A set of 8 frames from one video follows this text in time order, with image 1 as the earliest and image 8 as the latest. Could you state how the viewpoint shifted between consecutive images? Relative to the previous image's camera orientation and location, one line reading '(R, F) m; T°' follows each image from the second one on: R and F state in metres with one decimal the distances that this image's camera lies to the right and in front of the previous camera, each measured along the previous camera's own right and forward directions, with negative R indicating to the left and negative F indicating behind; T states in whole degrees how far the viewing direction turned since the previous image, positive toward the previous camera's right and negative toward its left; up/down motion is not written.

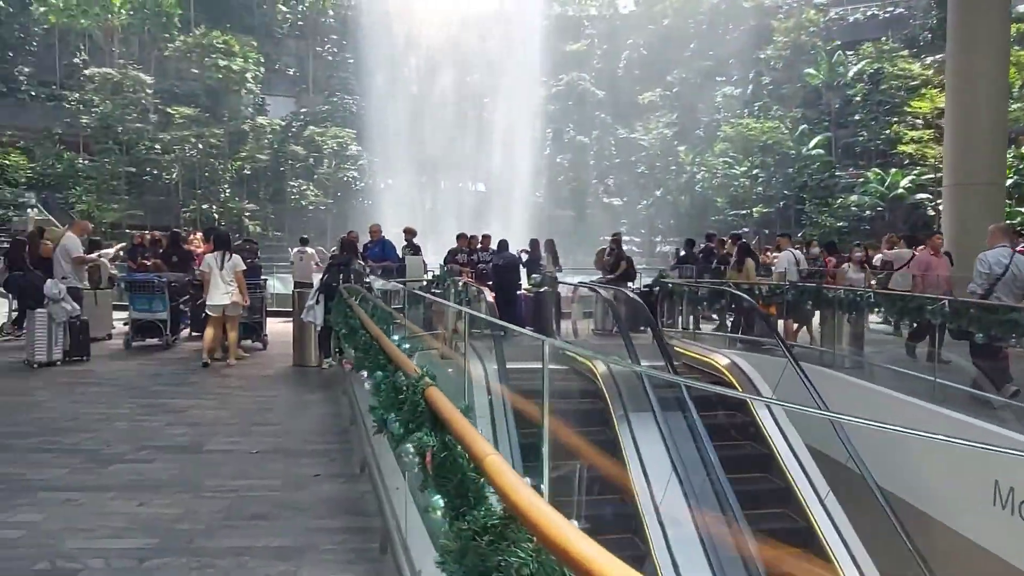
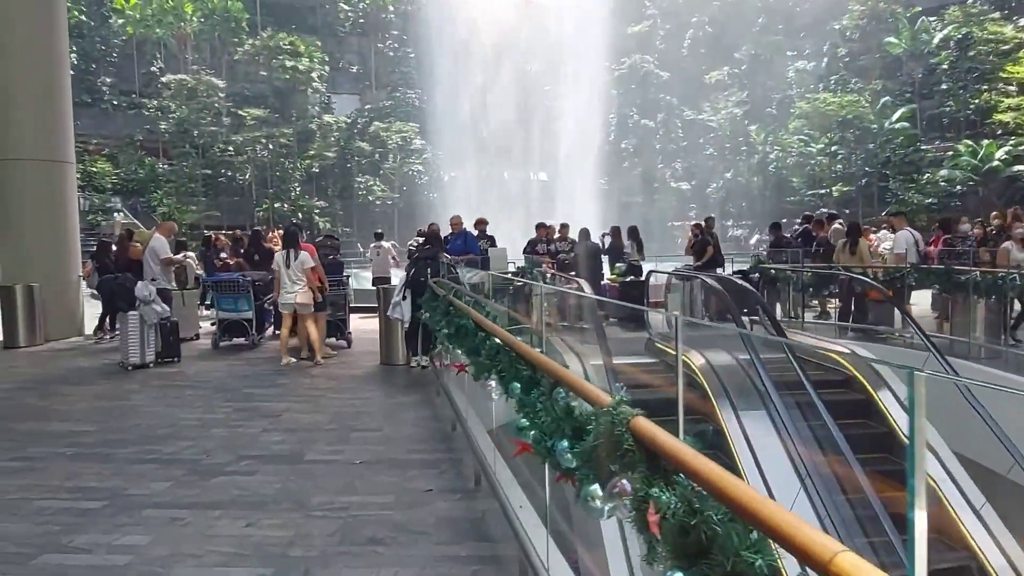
(-0.4, +0.4) m; -5°
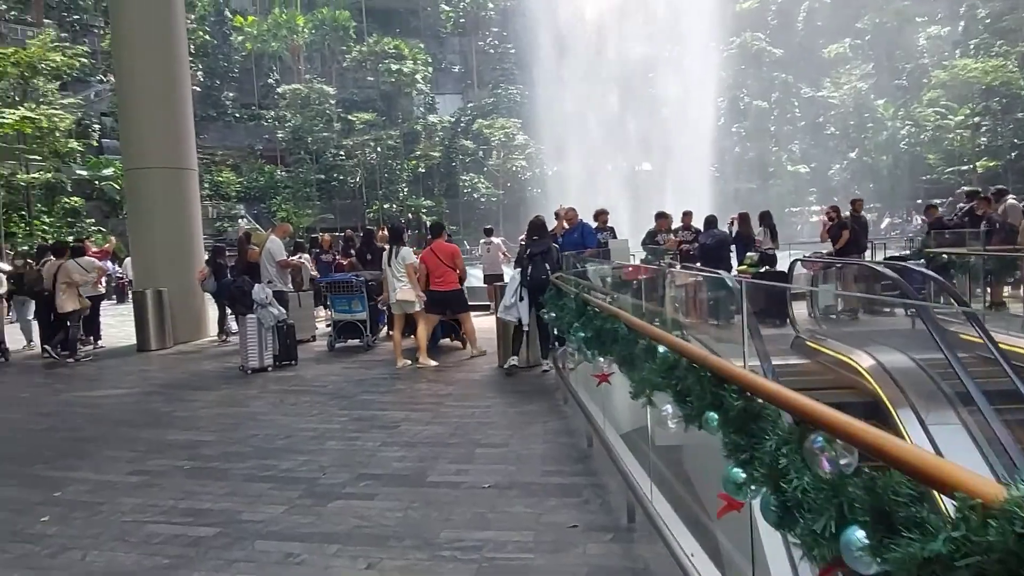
(-0.3, +0.6) m; -9°
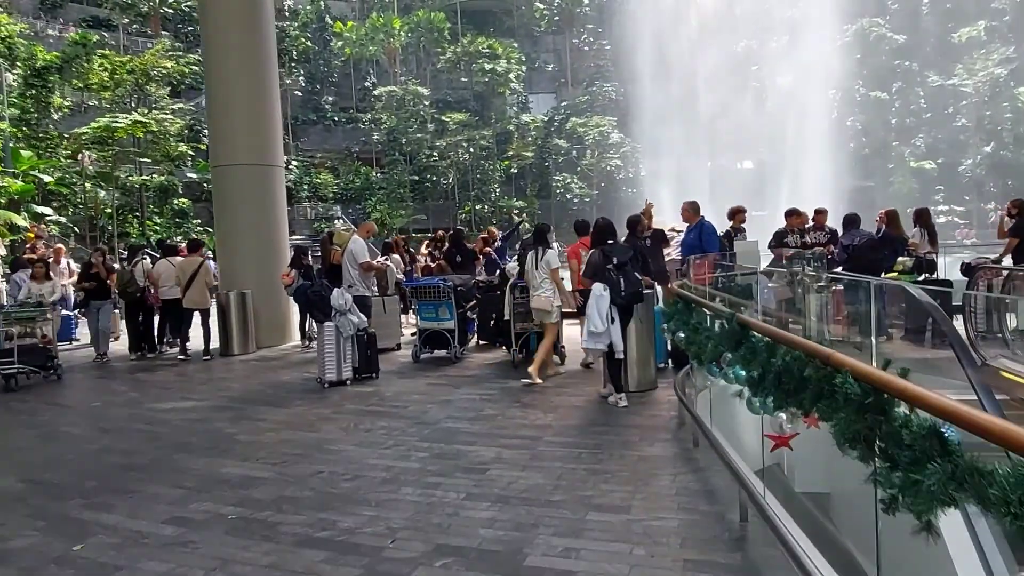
(-0.2, +1.1) m; -7°
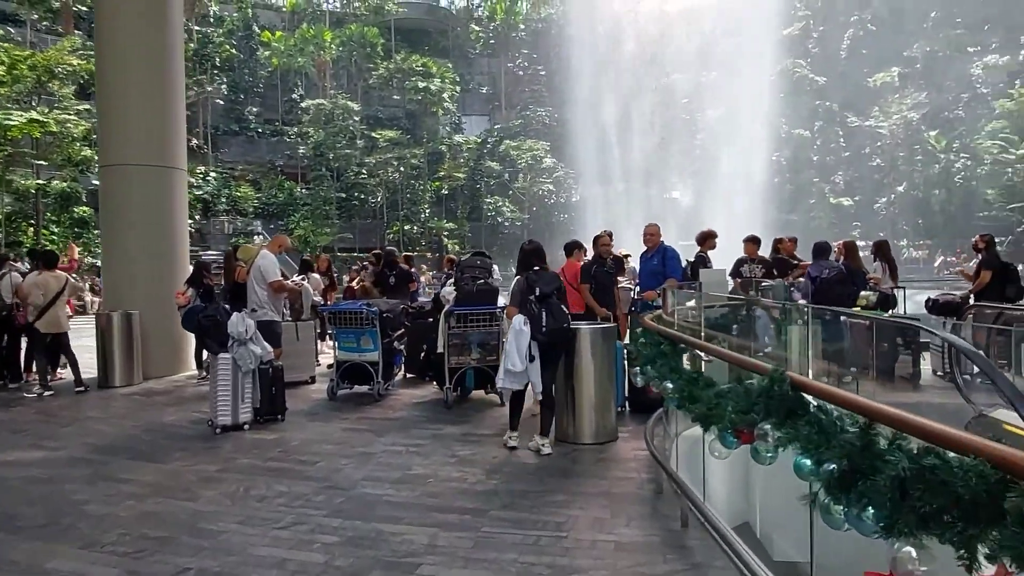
(-0.1, +1.1) m; +6°
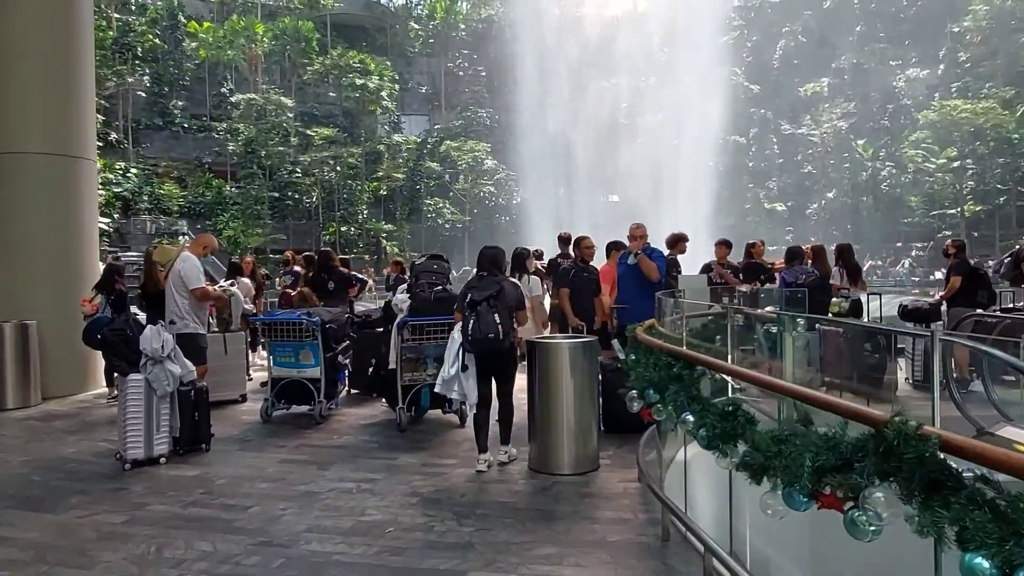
(-0.2, +0.7) m; +5°
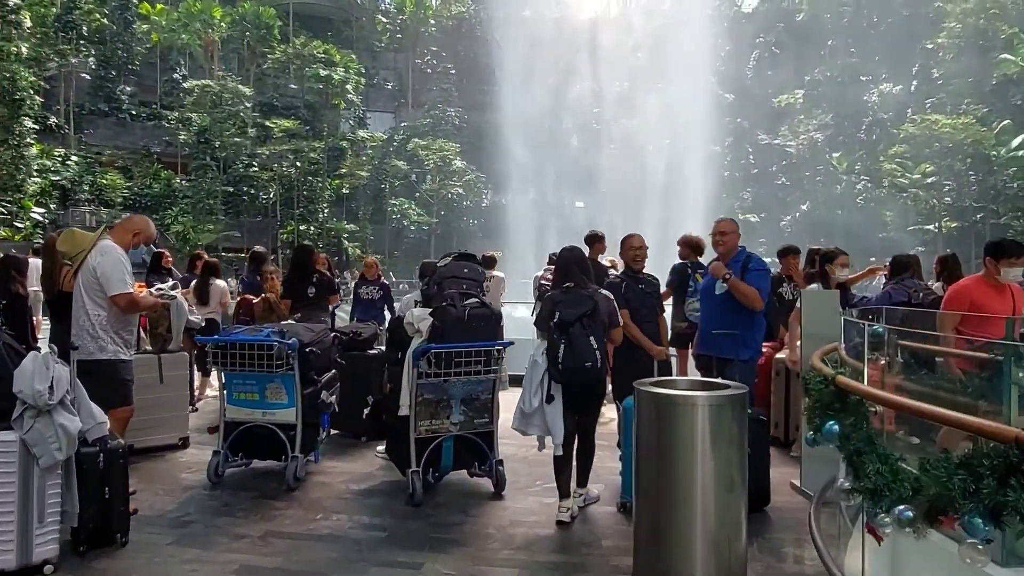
(-0.7, +1.9) m; +4°
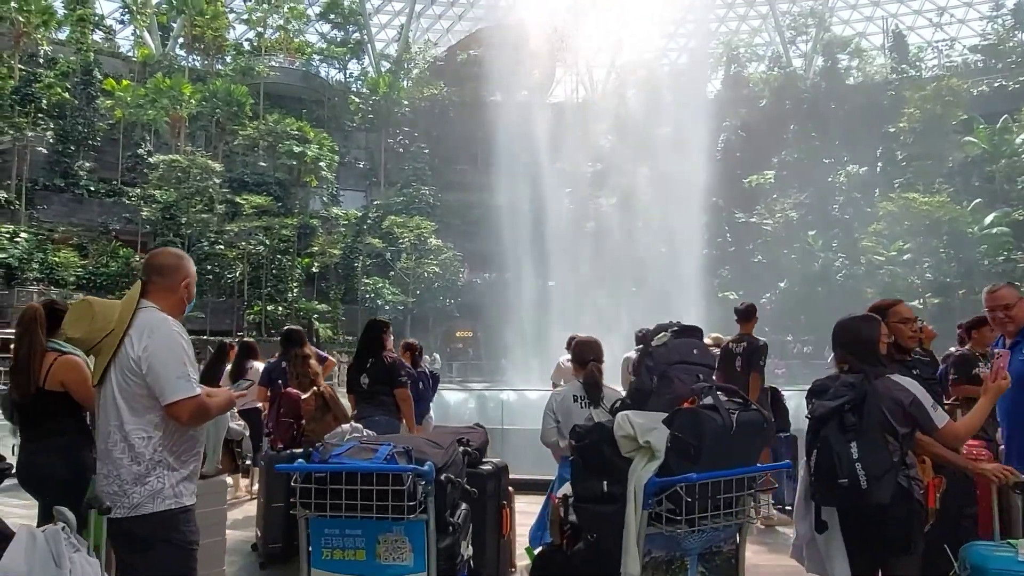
(-1.3, +1.6) m; +4°
